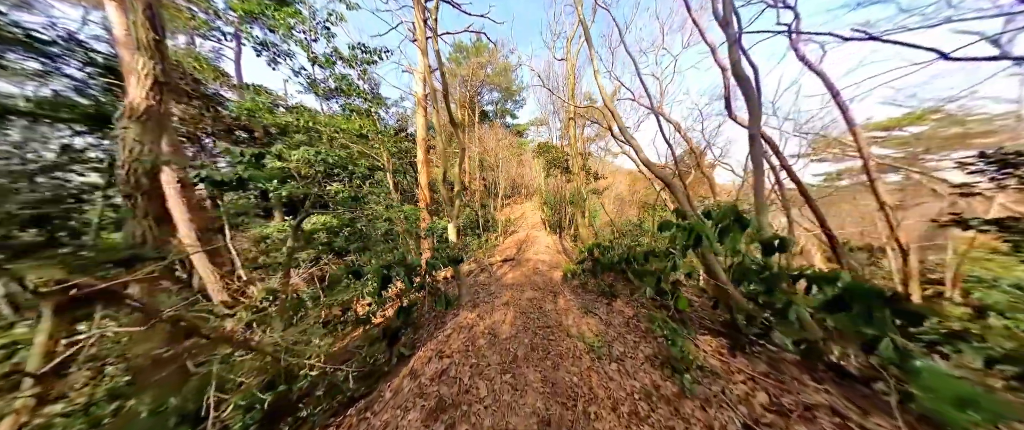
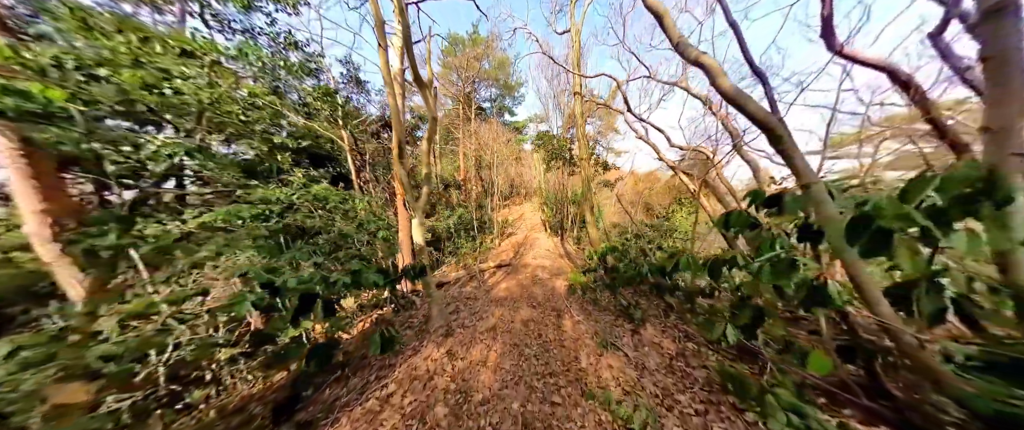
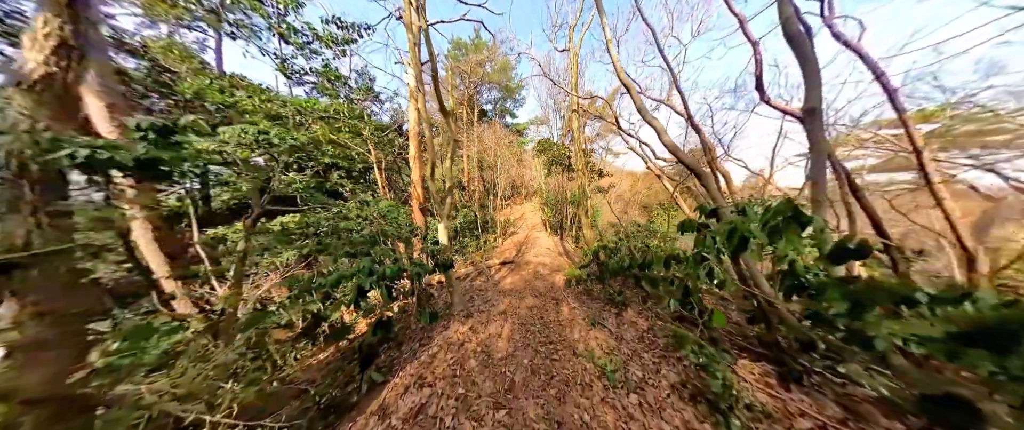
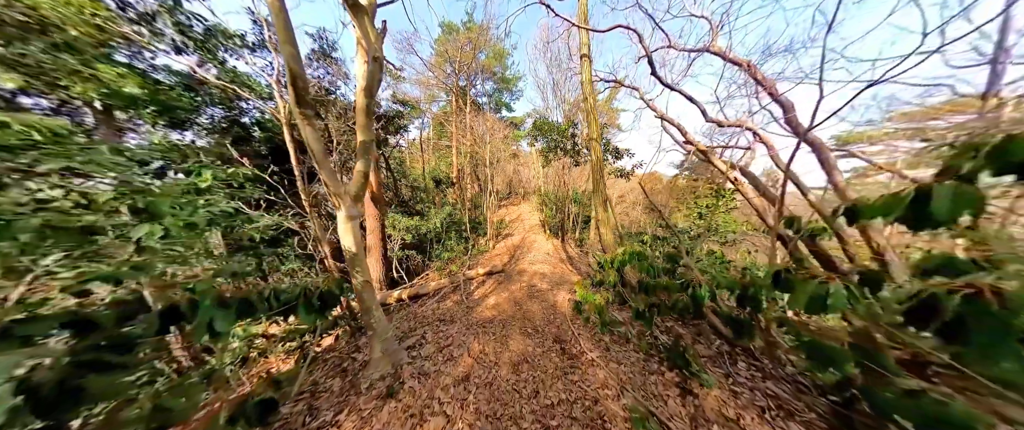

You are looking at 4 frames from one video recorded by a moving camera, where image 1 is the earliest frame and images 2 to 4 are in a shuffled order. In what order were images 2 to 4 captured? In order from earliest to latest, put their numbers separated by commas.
3, 2, 4
